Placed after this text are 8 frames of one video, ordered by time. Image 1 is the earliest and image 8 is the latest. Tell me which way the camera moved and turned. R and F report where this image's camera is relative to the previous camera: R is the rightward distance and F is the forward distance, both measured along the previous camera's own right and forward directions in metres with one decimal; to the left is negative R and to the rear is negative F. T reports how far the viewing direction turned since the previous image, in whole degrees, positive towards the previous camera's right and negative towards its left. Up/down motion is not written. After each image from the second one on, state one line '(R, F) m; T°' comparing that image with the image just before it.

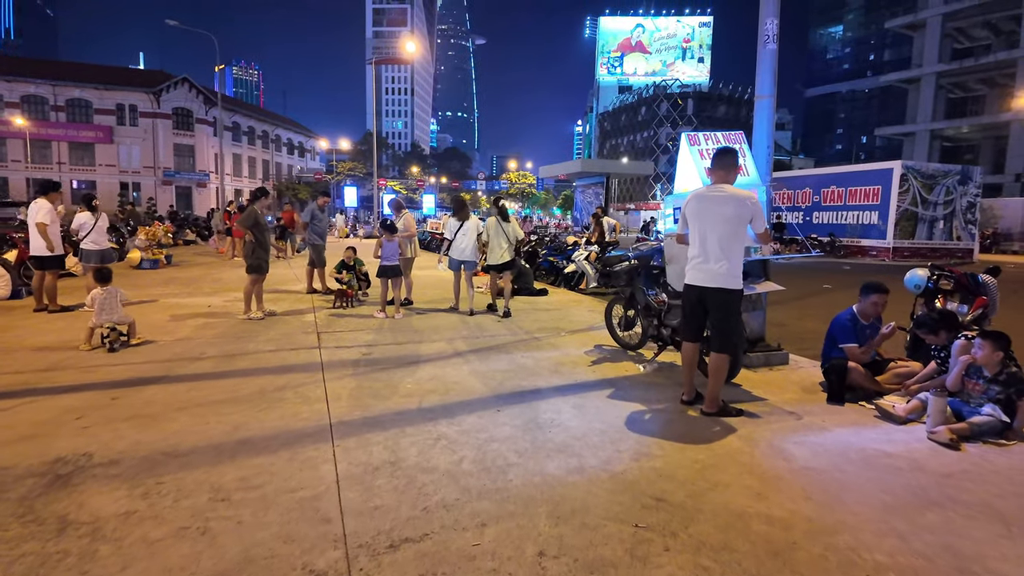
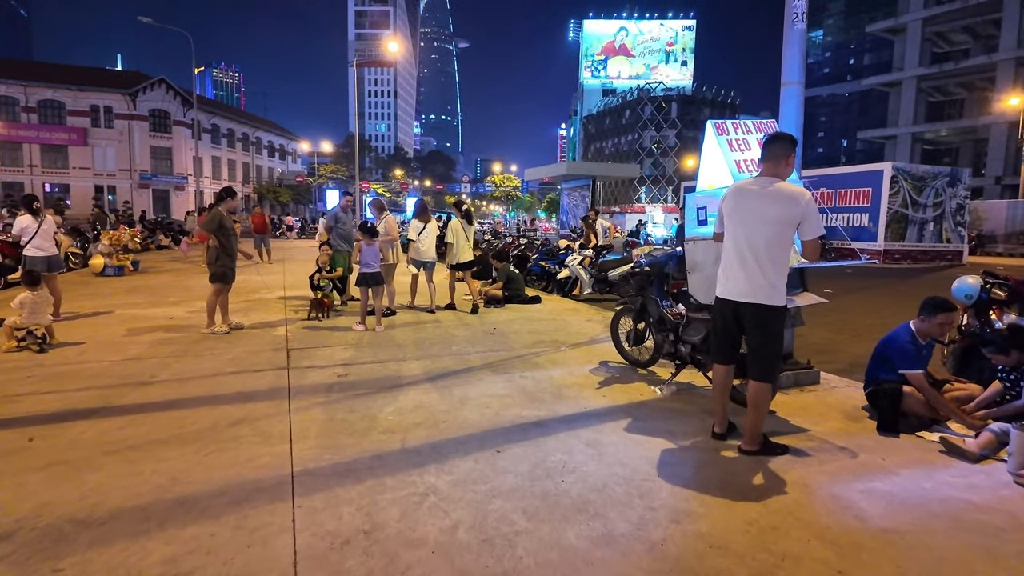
(-0.1, +0.8) m; +1°
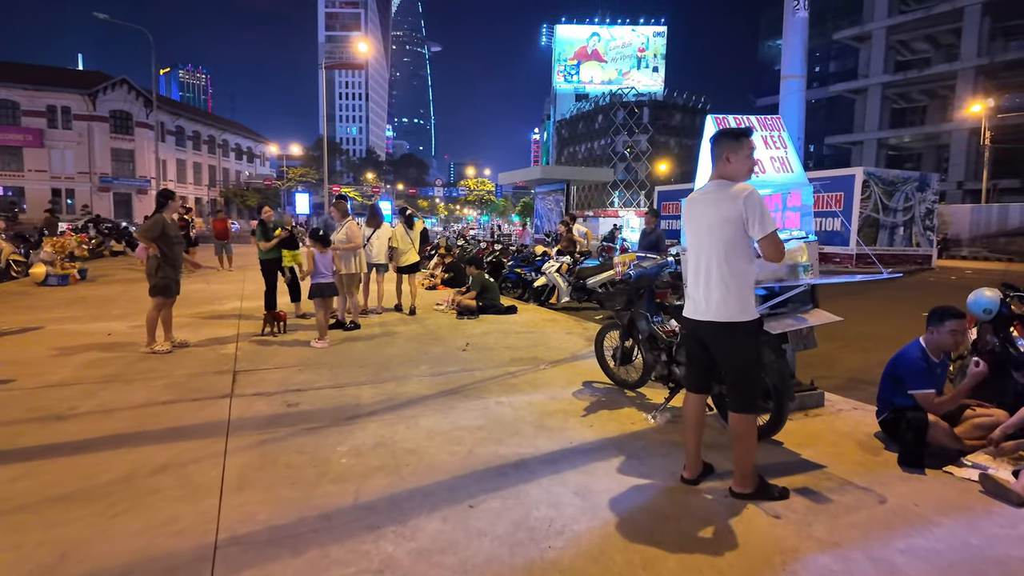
(0.0, +0.6) m; +2°
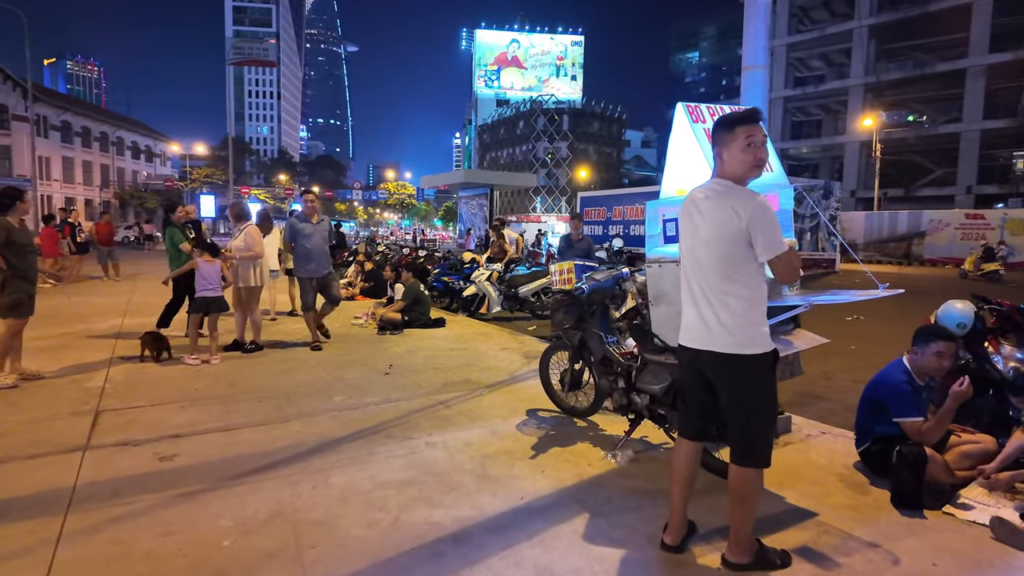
(-0.1, +0.8) m; +7°
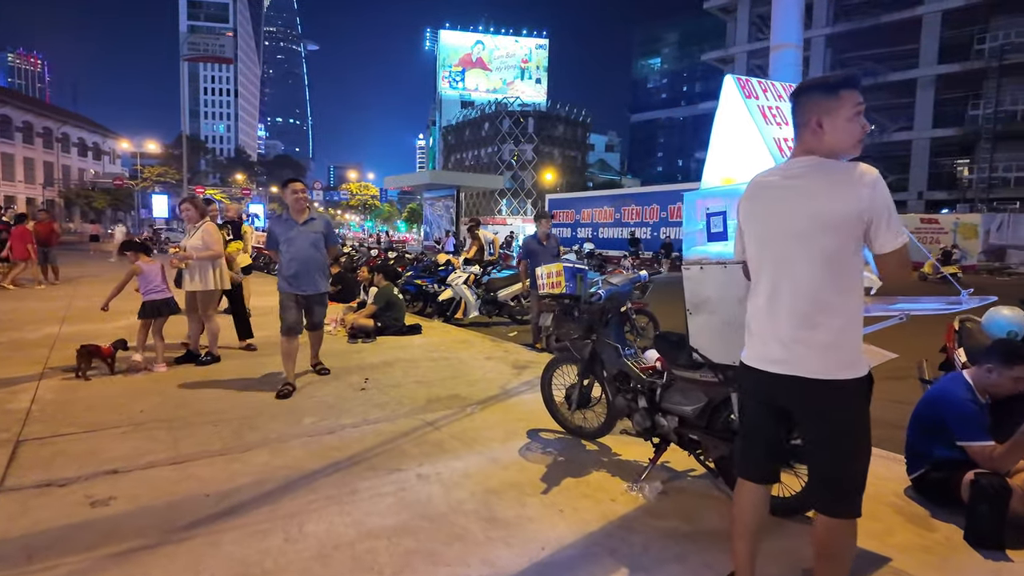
(-0.3, +0.6) m; +3°
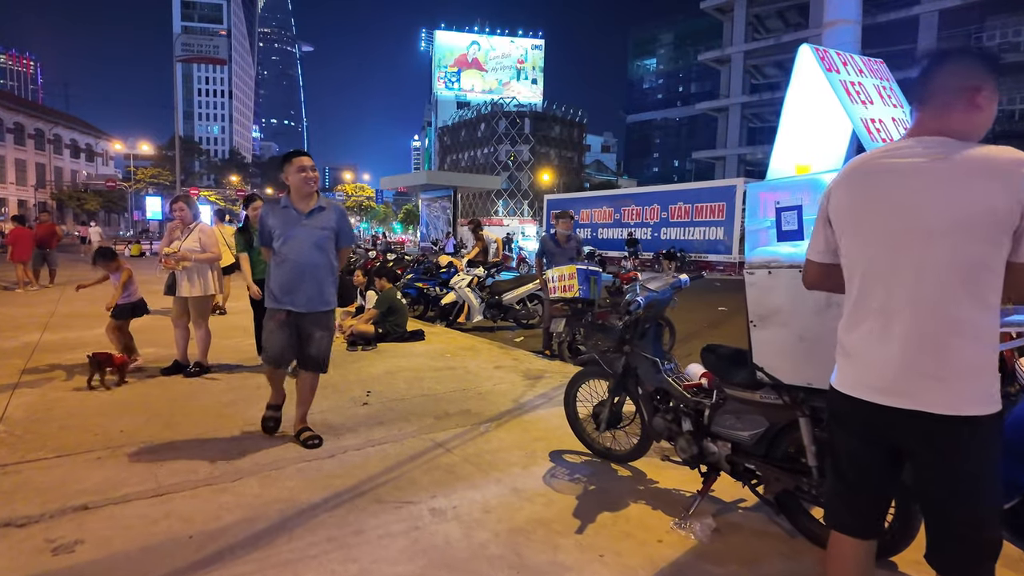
(-0.2, +0.5) m; 0°
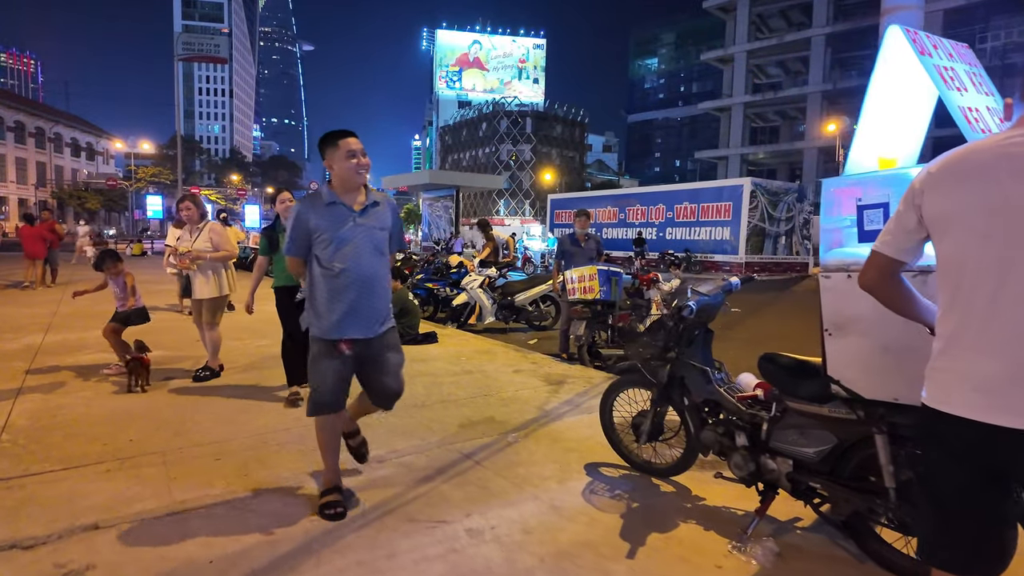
(-0.2, +0.2) m; 0°
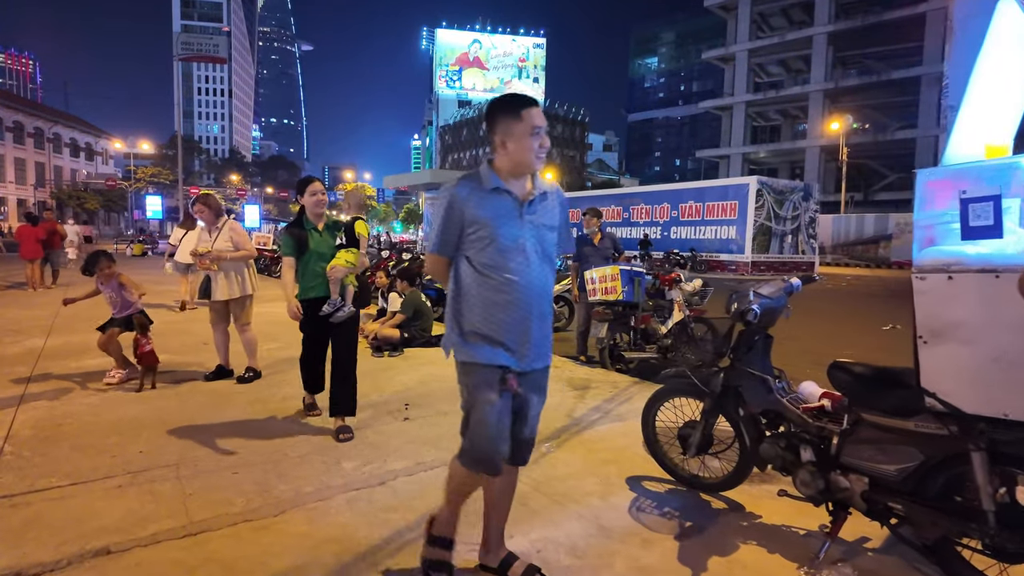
(-0.2, +0.2) m; 0°
